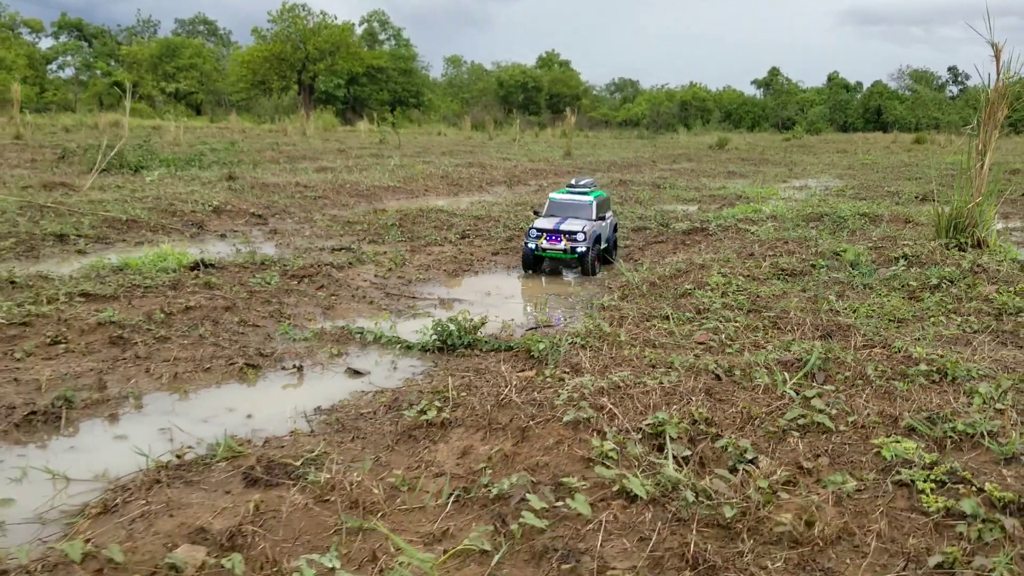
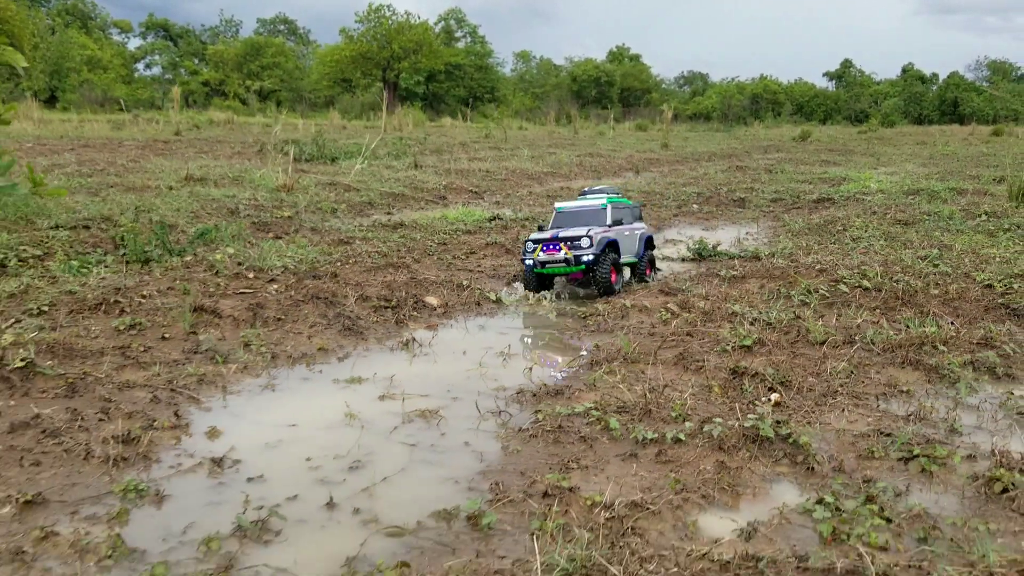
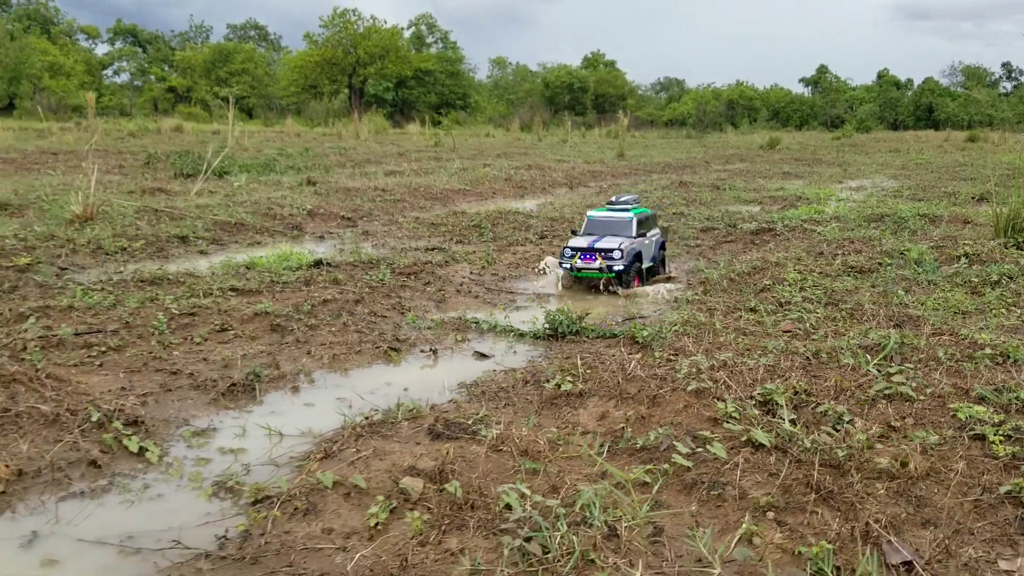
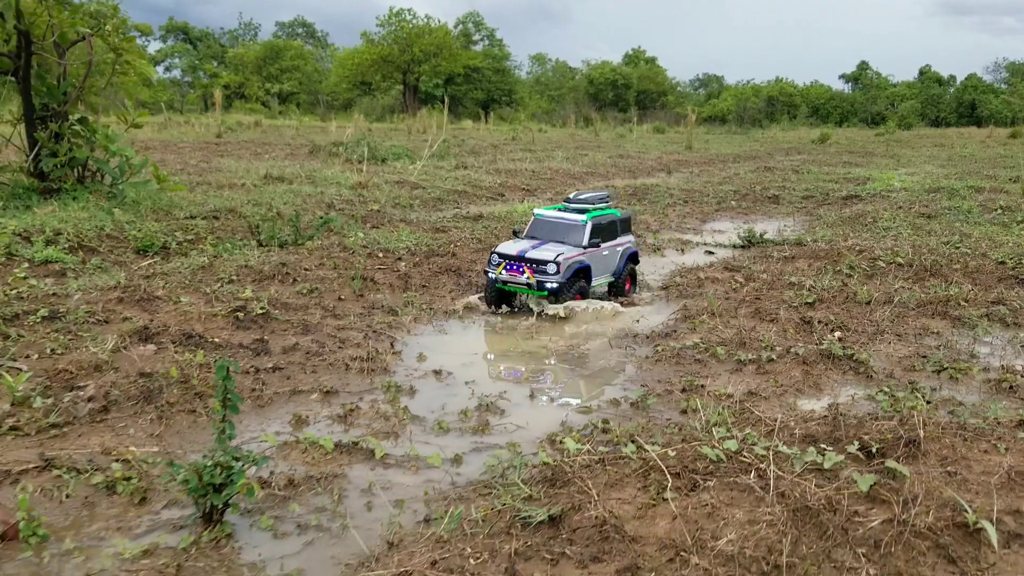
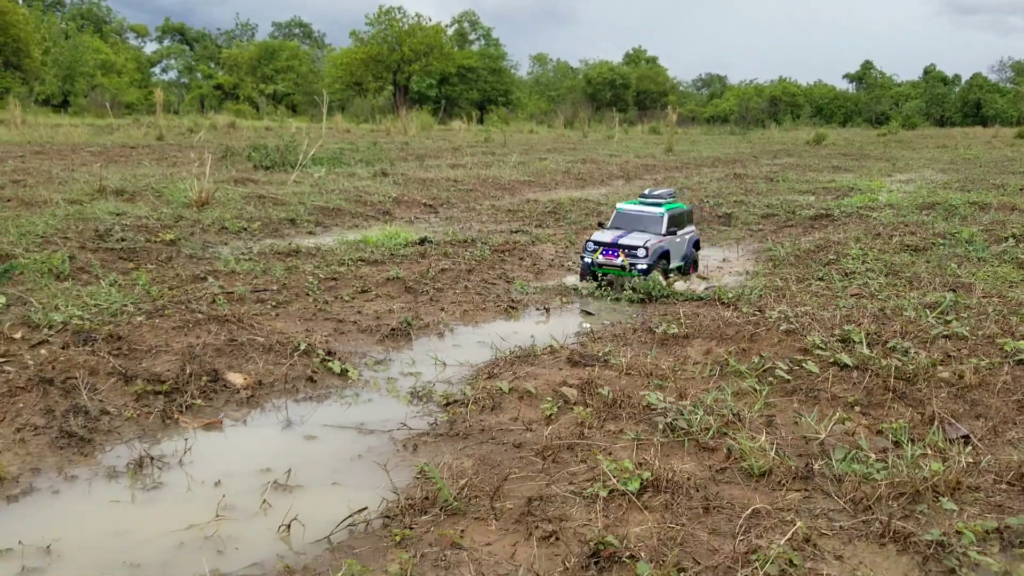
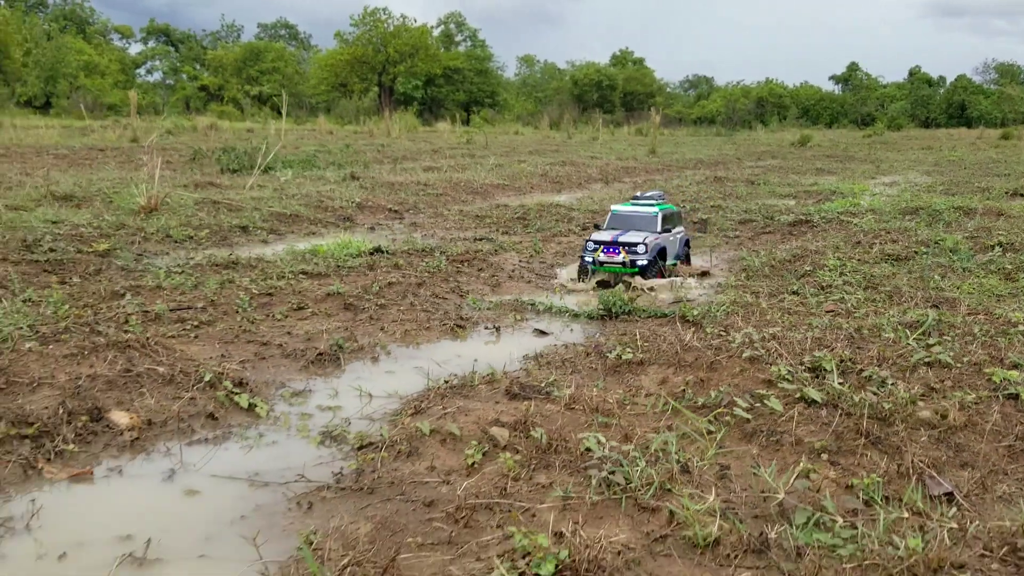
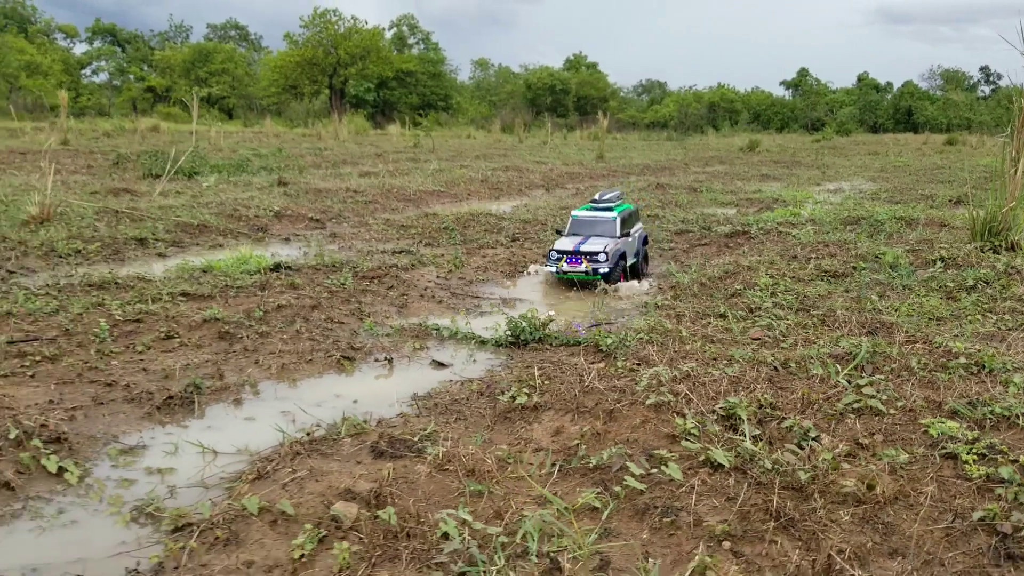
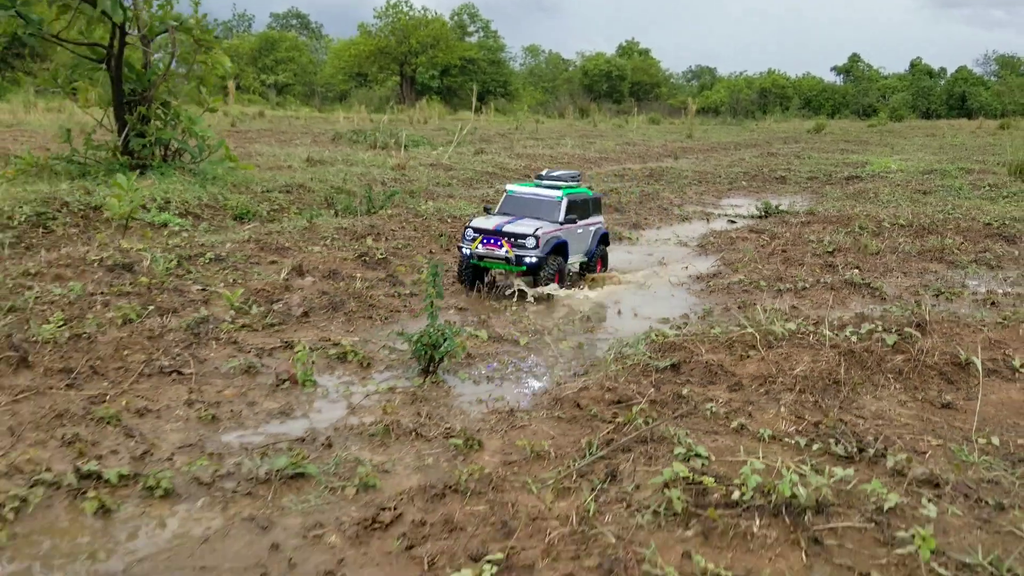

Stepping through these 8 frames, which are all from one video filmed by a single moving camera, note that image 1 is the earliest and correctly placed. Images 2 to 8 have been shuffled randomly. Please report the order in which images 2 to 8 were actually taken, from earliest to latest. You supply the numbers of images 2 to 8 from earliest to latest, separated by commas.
7, 3, 6, 5, 2, 4, 8
